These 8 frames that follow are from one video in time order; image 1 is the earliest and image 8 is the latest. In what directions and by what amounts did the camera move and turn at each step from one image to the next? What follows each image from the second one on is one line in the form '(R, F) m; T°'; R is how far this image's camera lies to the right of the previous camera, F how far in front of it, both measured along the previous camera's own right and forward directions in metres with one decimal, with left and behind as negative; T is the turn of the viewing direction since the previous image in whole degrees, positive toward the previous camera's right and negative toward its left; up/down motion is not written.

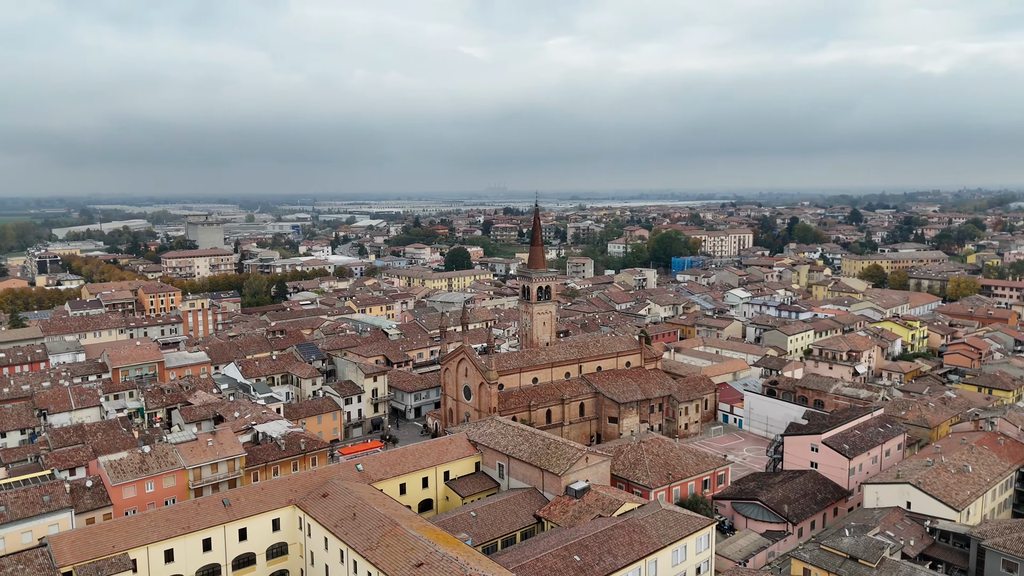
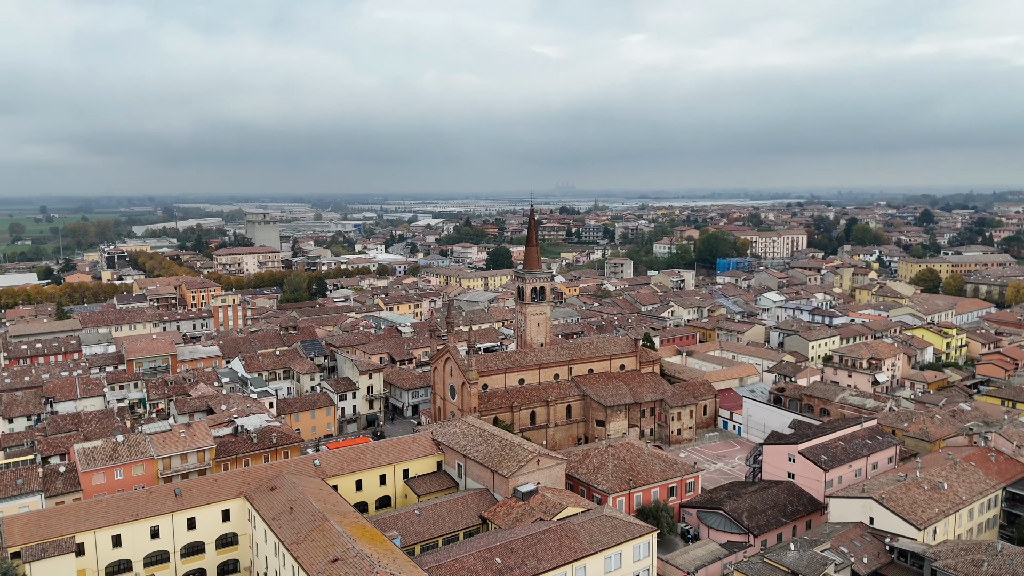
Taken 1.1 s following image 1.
(+3.0, +0.2) m; -5°
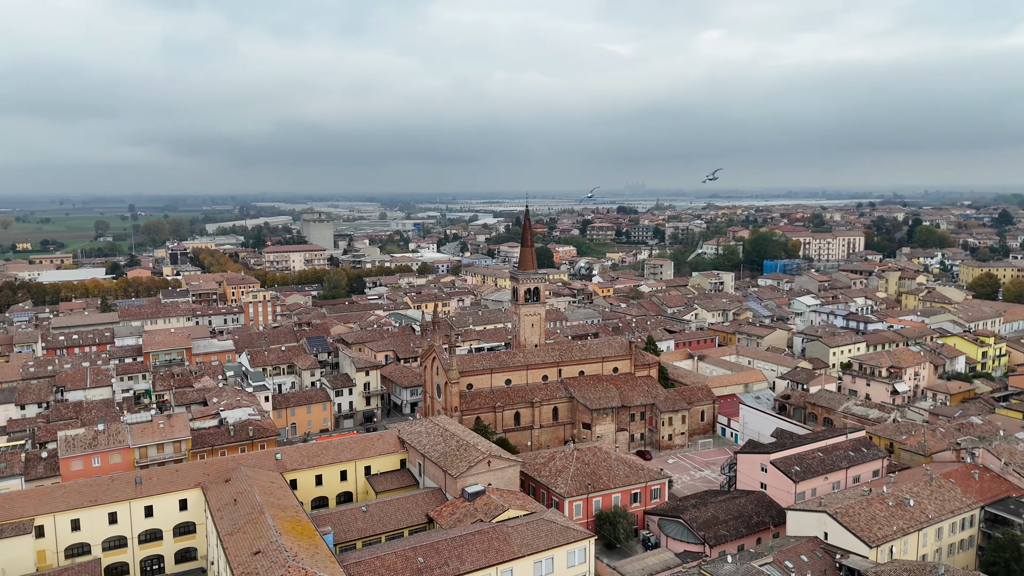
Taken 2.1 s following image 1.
(+3.0, +0.2) m; -5°
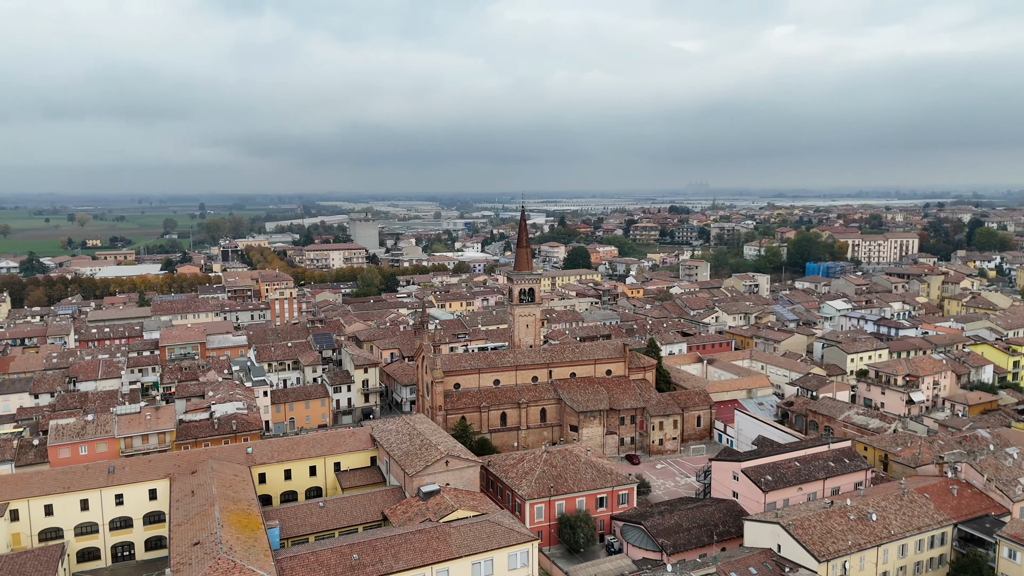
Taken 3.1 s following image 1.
(+2.6, +0.1) m; -4°
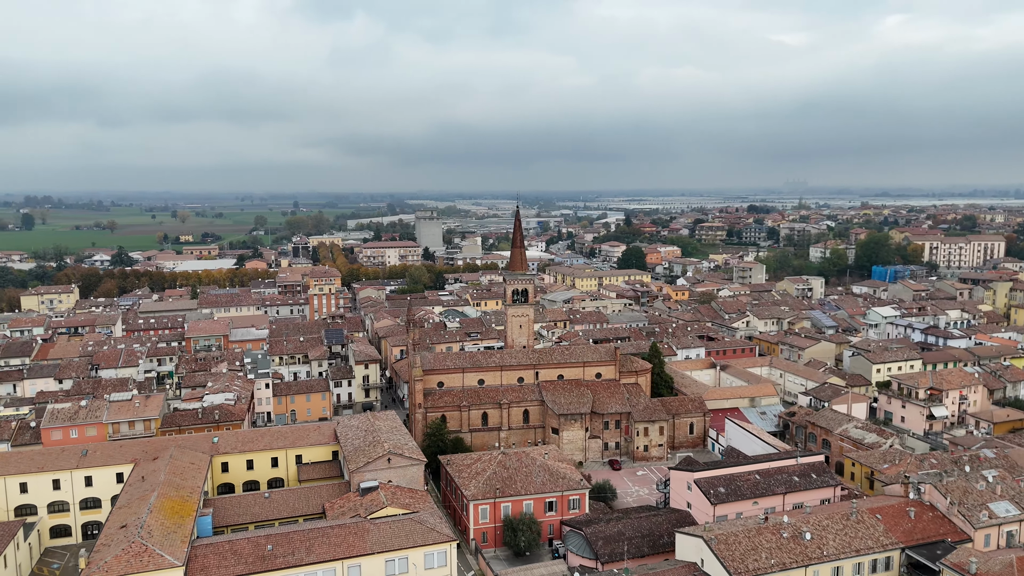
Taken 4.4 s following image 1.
(+3.8, +0.3) m; -7°
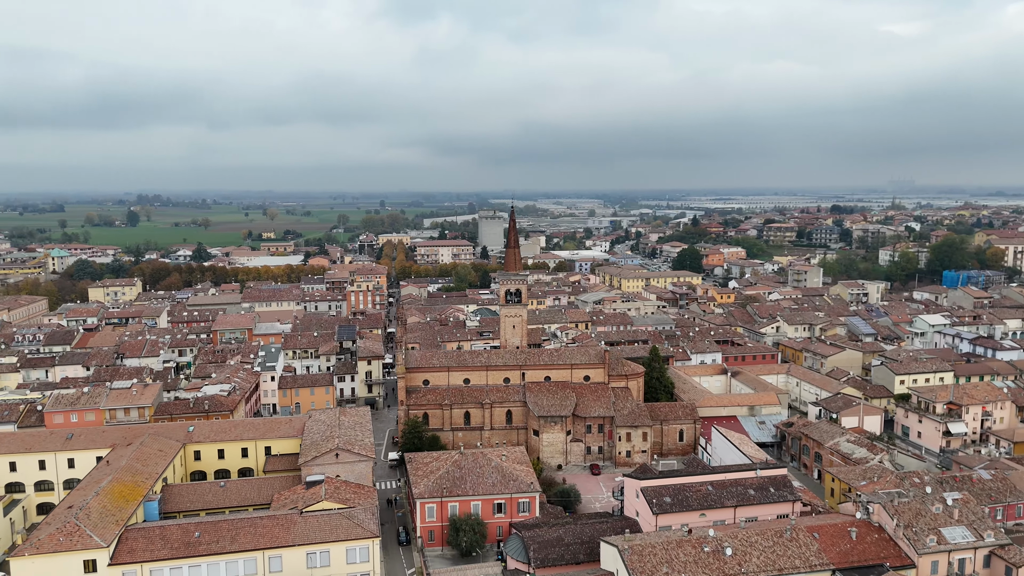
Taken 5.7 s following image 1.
(+3.7, +0.2) m; -6°
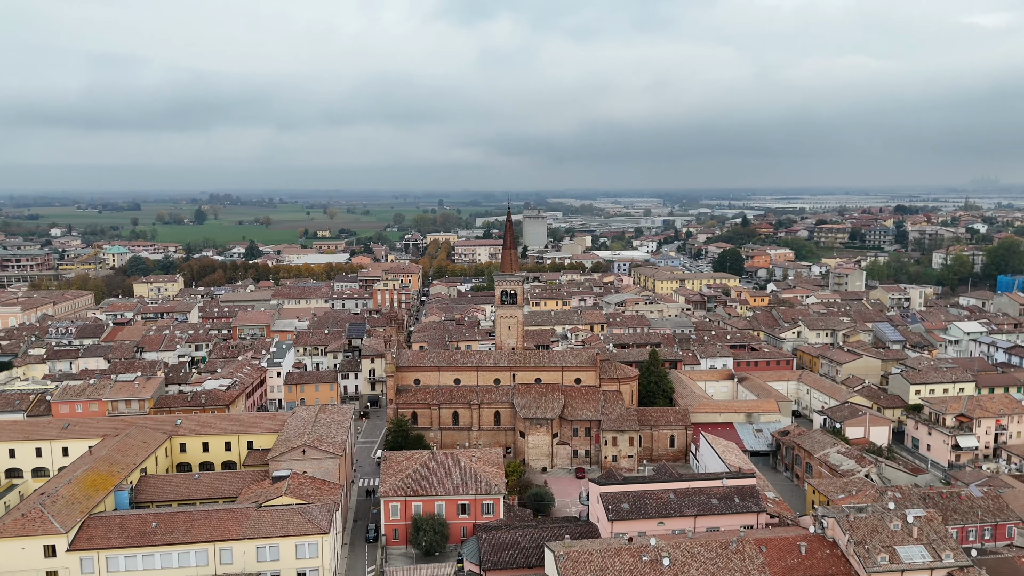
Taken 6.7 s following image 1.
(+2.6, +0.1) m; -5°
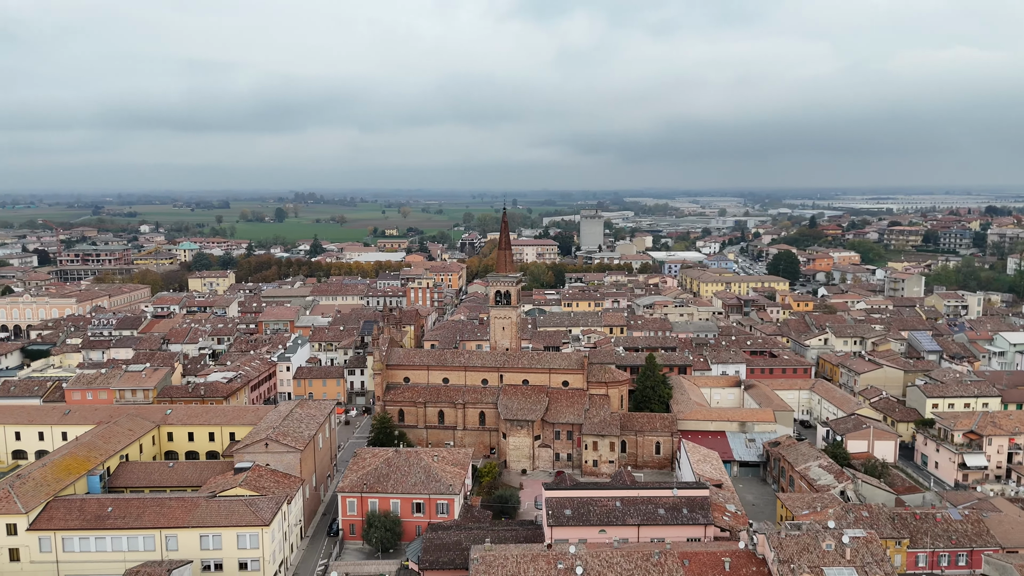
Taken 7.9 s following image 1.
(+3.4, +0.2) m; -6°
